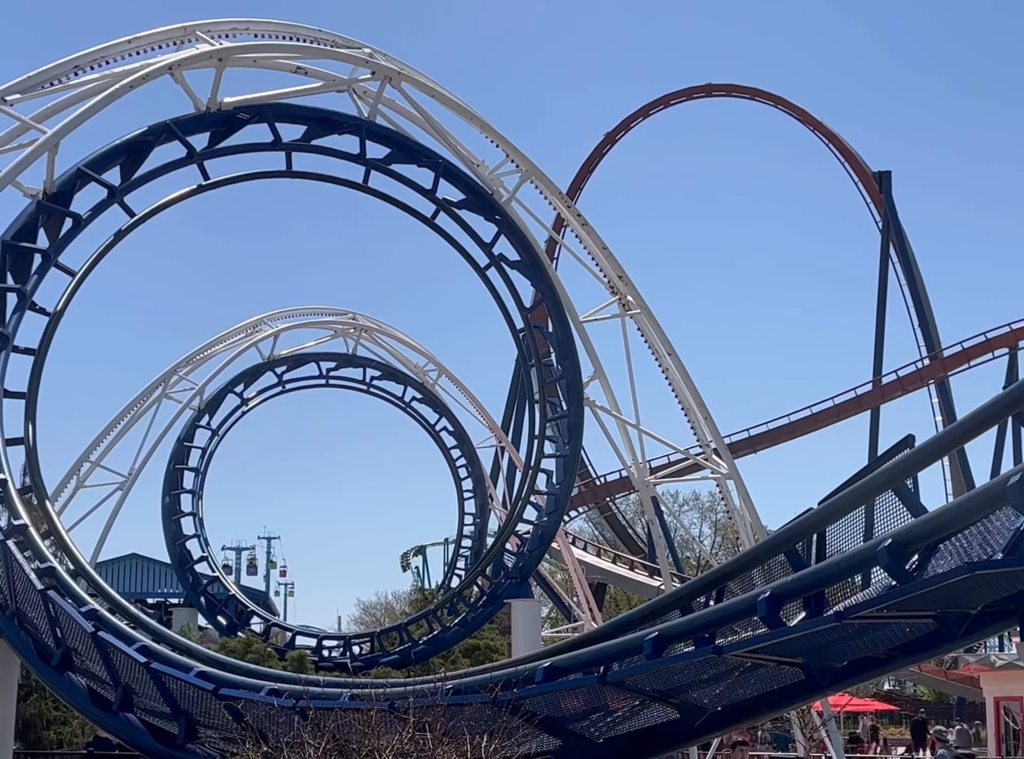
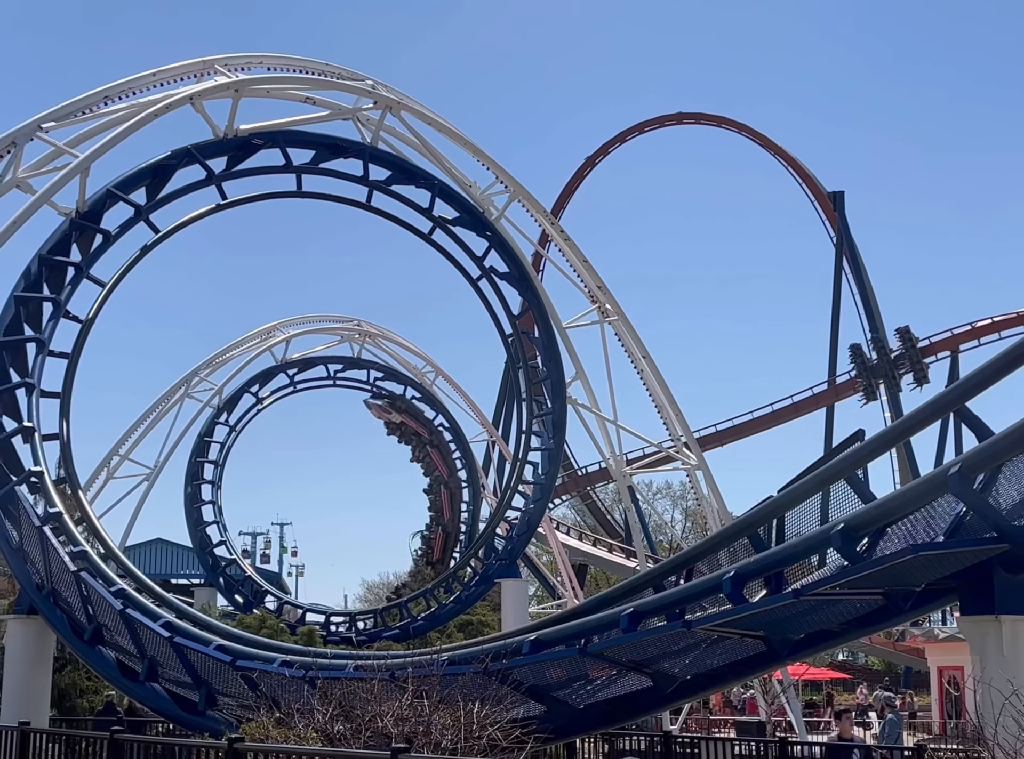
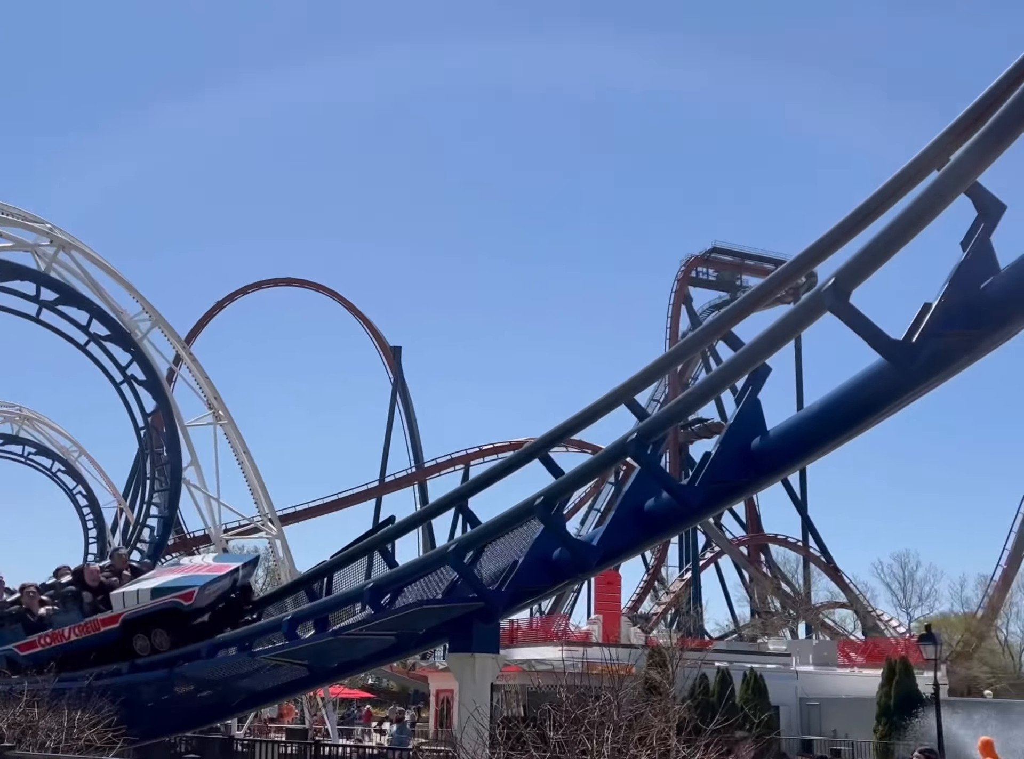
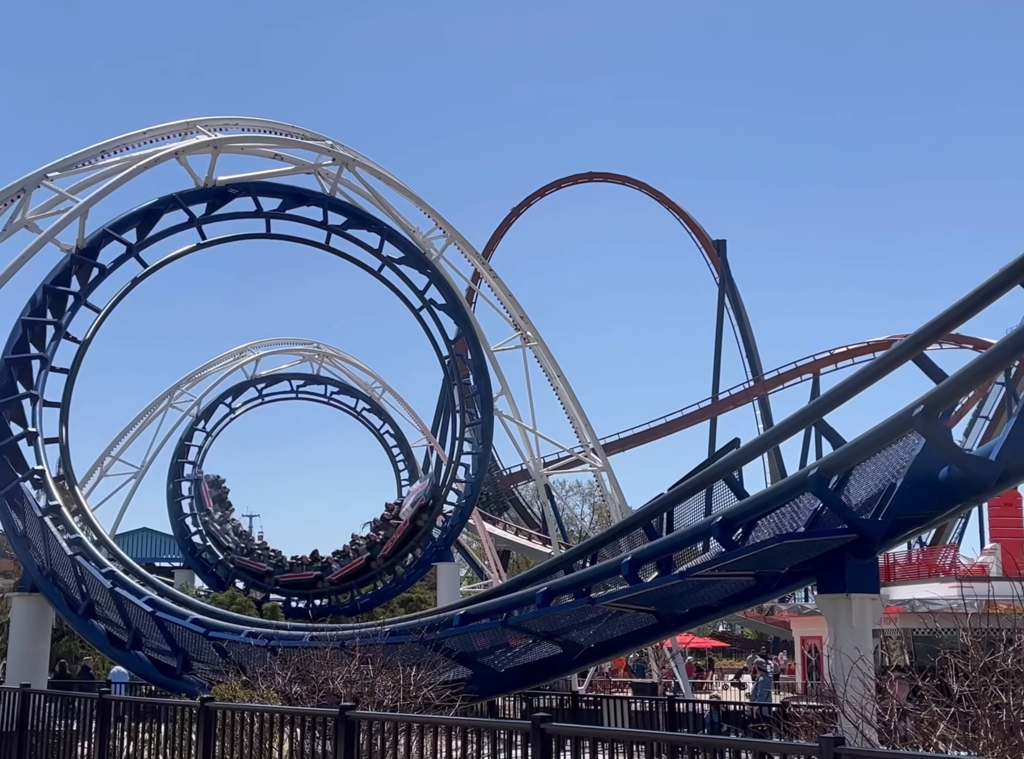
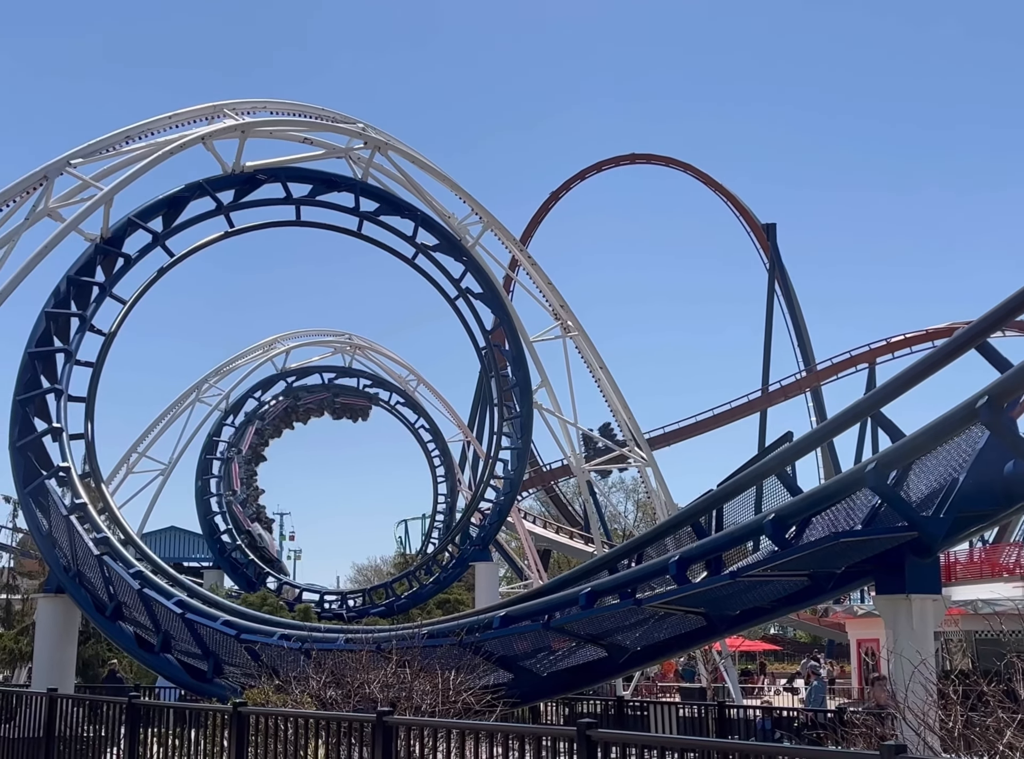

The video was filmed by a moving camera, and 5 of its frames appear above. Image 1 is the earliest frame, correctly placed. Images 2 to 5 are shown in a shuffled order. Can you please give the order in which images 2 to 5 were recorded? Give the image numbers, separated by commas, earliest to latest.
2, 5, 4, 3
